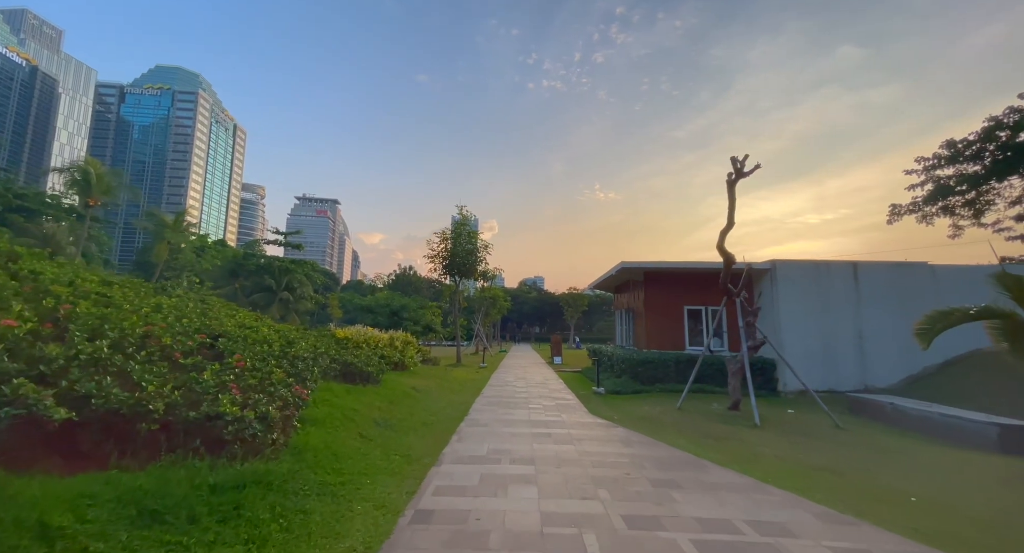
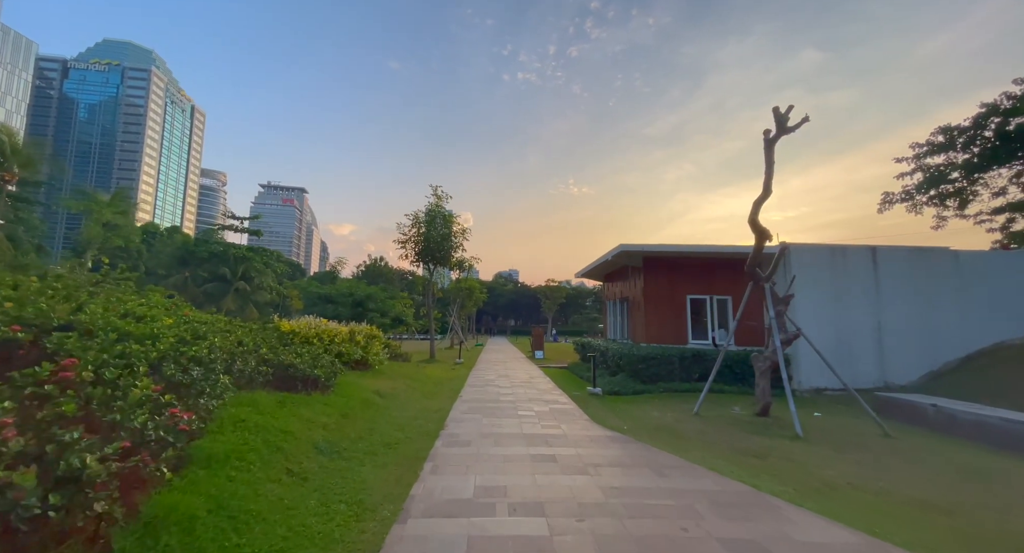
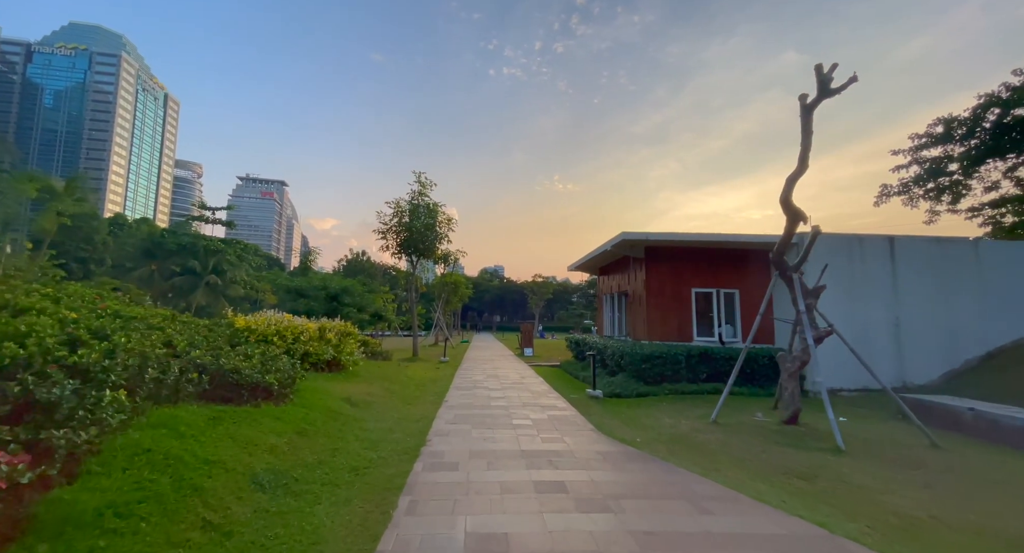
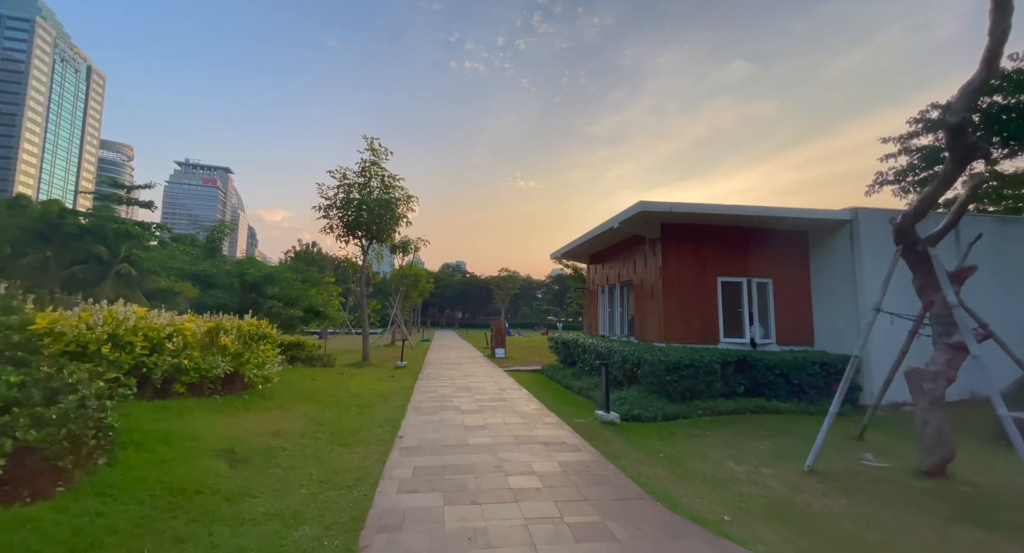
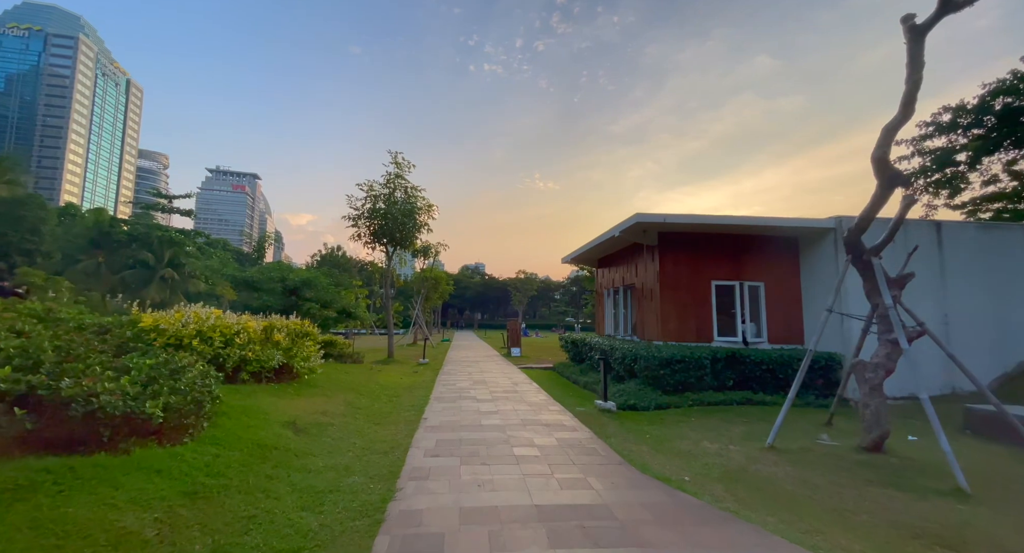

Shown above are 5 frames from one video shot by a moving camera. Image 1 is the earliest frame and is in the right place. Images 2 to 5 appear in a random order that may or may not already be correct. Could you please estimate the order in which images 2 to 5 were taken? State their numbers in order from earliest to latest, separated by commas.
2, 3, 5, 4
